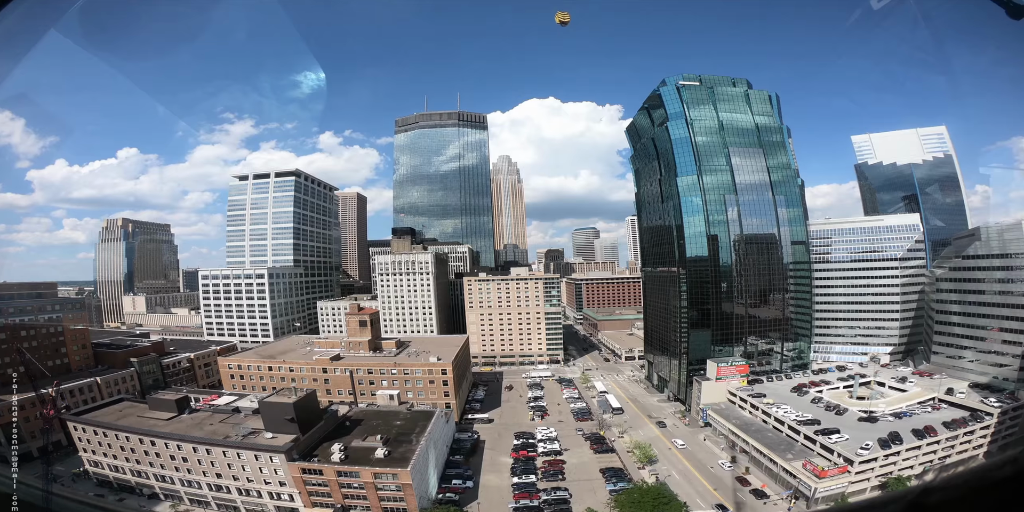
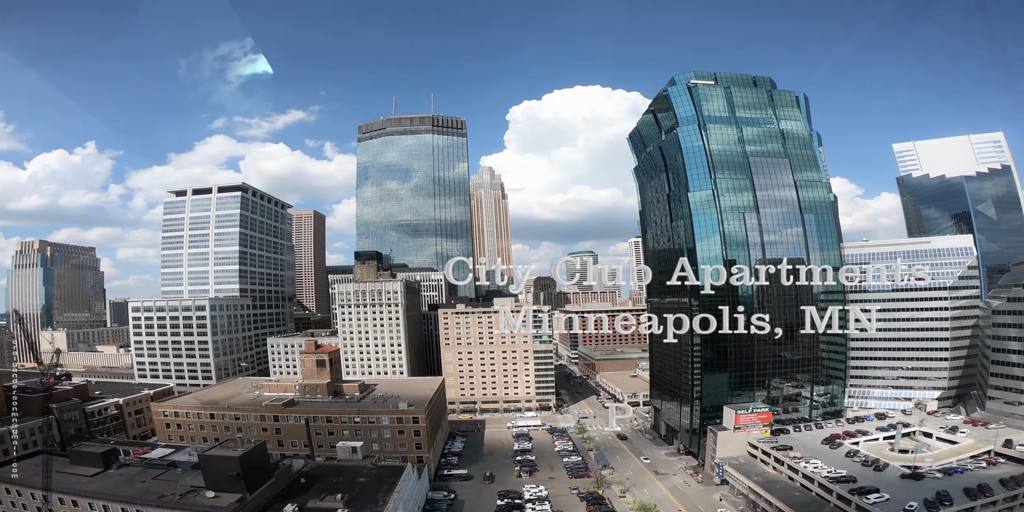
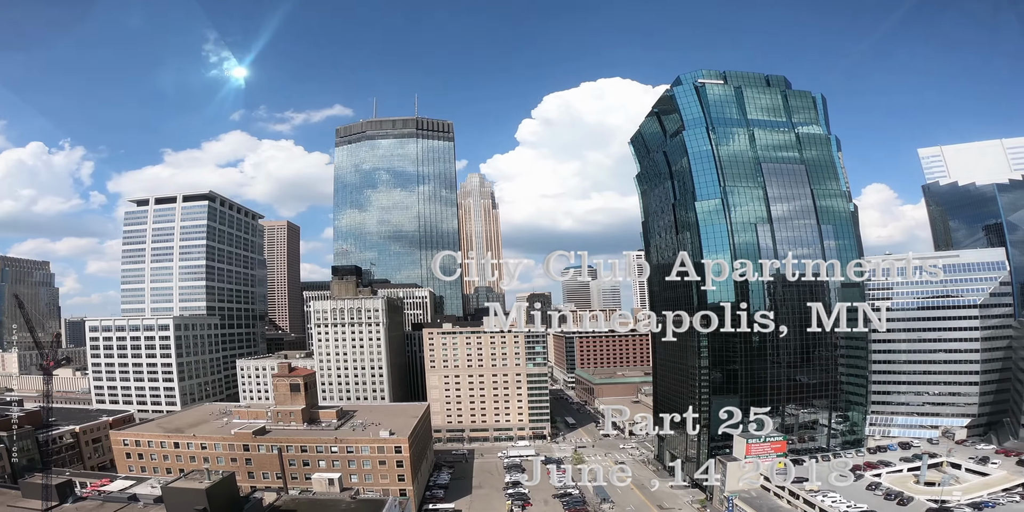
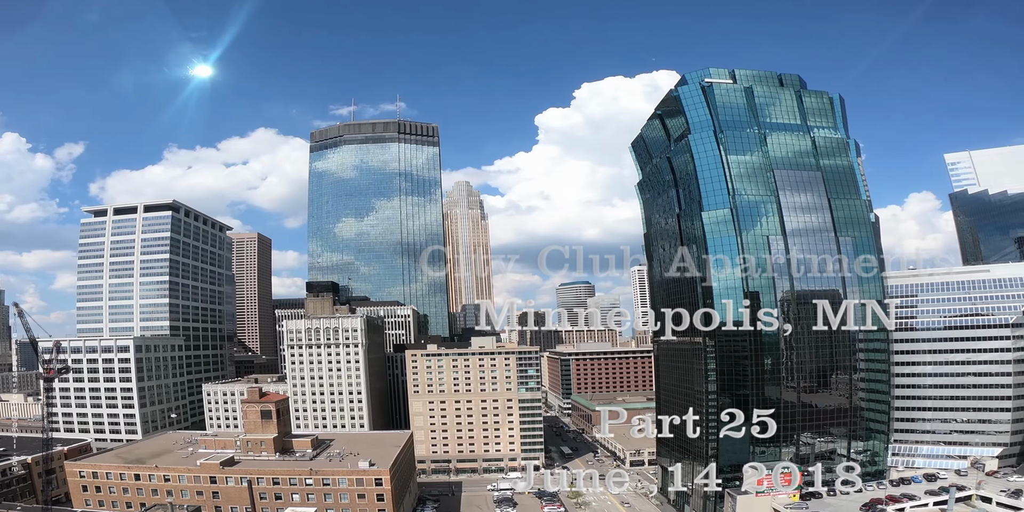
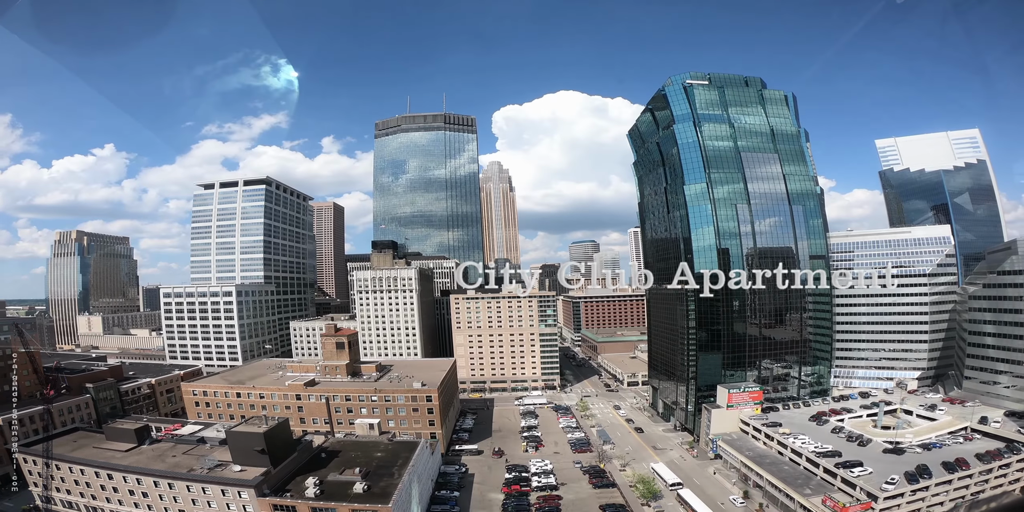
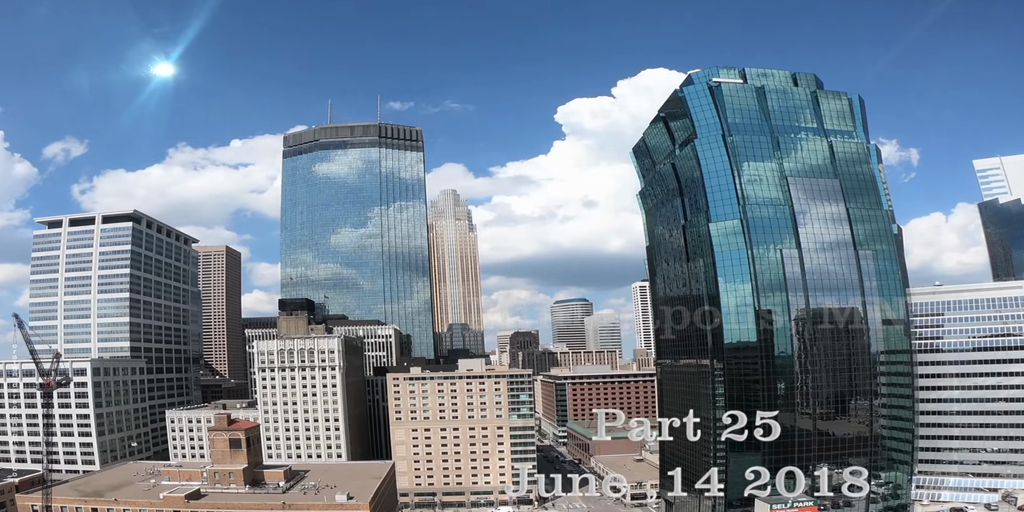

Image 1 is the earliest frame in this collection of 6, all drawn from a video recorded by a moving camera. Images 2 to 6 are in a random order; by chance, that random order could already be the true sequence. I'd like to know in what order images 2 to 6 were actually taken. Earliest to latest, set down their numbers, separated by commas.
5, 2, 3, 4, 6
